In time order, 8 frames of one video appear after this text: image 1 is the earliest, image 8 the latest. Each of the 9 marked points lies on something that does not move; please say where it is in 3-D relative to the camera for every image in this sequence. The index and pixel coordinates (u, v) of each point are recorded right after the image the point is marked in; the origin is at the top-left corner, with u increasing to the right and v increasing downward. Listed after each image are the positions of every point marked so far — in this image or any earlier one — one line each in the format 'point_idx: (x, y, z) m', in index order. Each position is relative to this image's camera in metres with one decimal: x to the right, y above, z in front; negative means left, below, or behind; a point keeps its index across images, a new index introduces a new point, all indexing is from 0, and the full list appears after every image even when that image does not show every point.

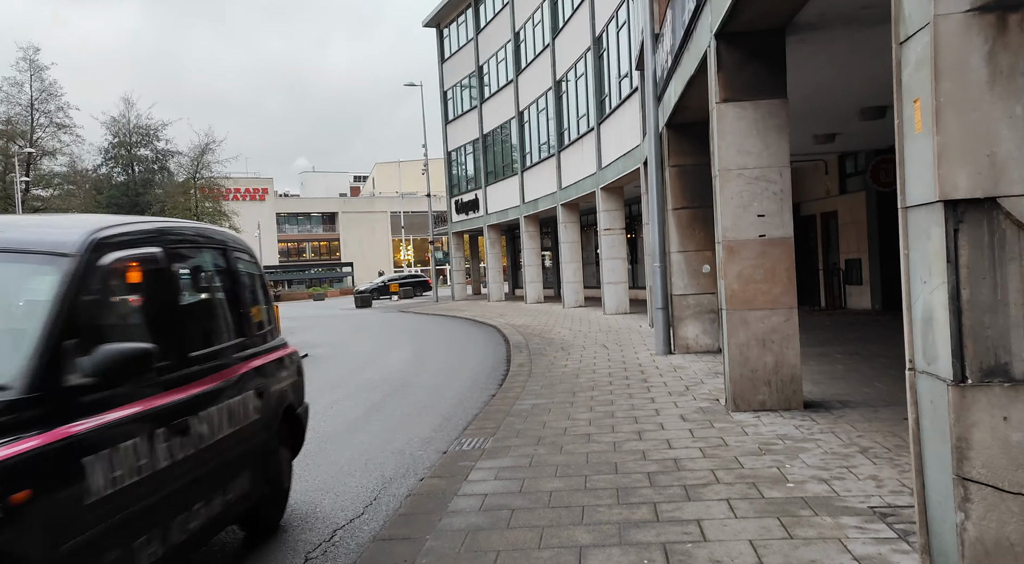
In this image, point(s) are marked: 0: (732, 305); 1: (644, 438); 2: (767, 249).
0: (+2.1, -0.2, +7.9) m
1: (+1.1, -1.3, +7.1) m
2: (+2.4, +0.3, +7.9) m
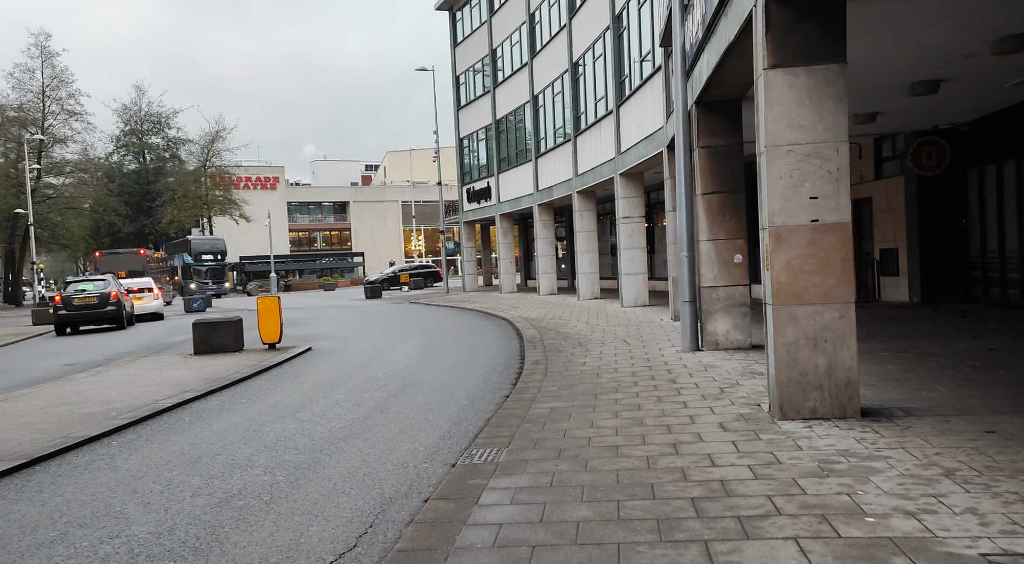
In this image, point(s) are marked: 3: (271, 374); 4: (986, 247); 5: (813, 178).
0: (+2.2, -0.2, +7.0) m
1: (+1.2, -1.2, +6.2) m
2: (+2.5, +0.4, +7.0) m
3: (-3.4, -1.3, +12.1) m
4: (+8.6, +0.6, +15.4) m
5: (+2.5, +0.8, +7.0) m
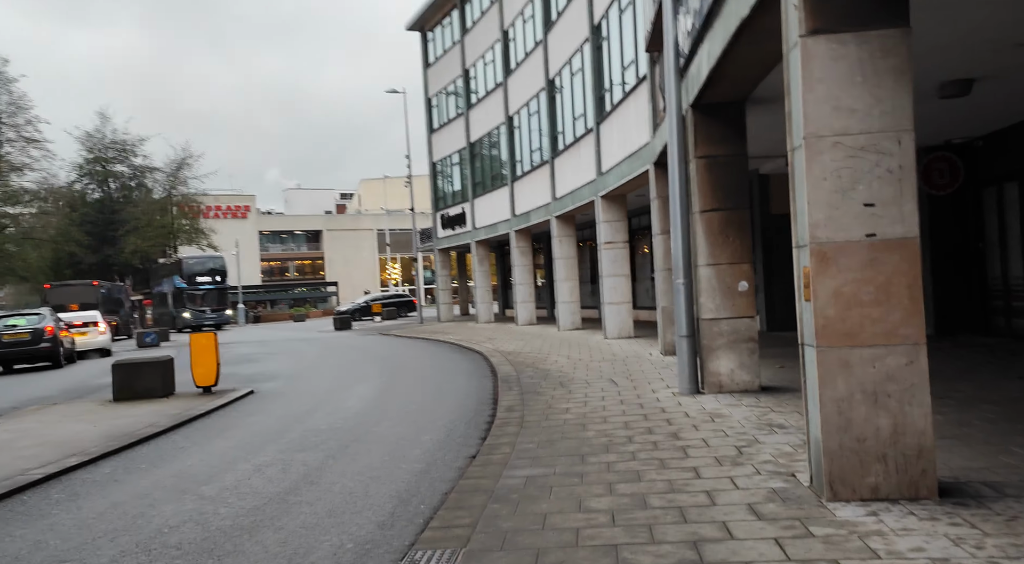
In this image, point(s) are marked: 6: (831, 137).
0: (+1.9, -0.4, +5.3) m
1: (+1.0, -1.4, +4.4) m
2: (+2.3, +0.2, +5.2) m
3: (-3.8, -1.7, +10.2) m
4: (+8.1, +0.2, +13.8) m
5: (+2.2, +0.6, +5.3) m
6: (+2.0, +0.9, +5.3) m
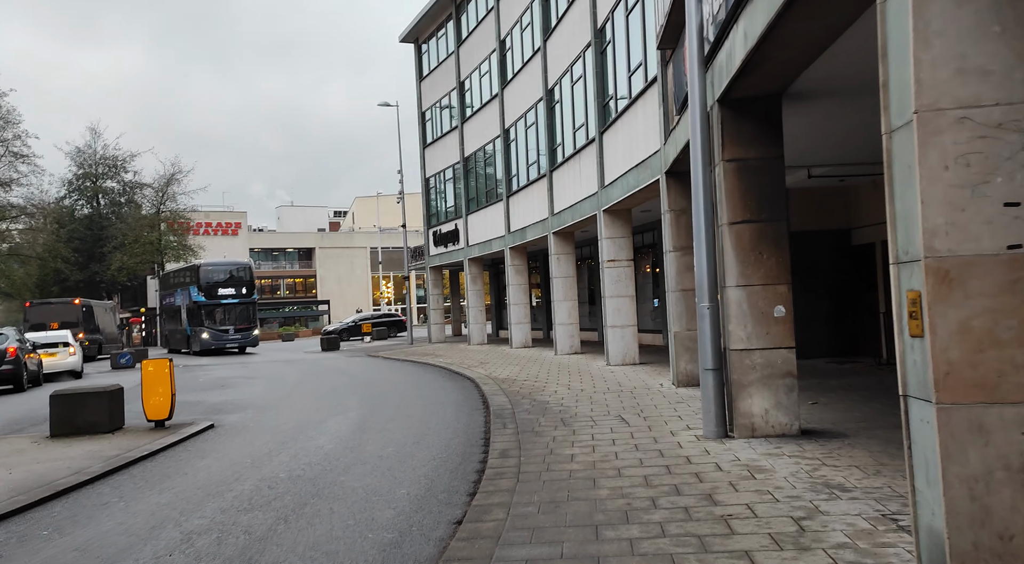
0: (+1.9, -0.5, +3.7) m
1: (+1.0, -1.5, +2.9) m
2: (+2.2, 0.0, +3.7) m
3: (-3.8, -1.9, +8.6) m
4: (+8.0, -0.2, +12.3) m
5: (+2.2, +0.5, +3.8) m
6: (+2.0, +0.8, +3.8) m
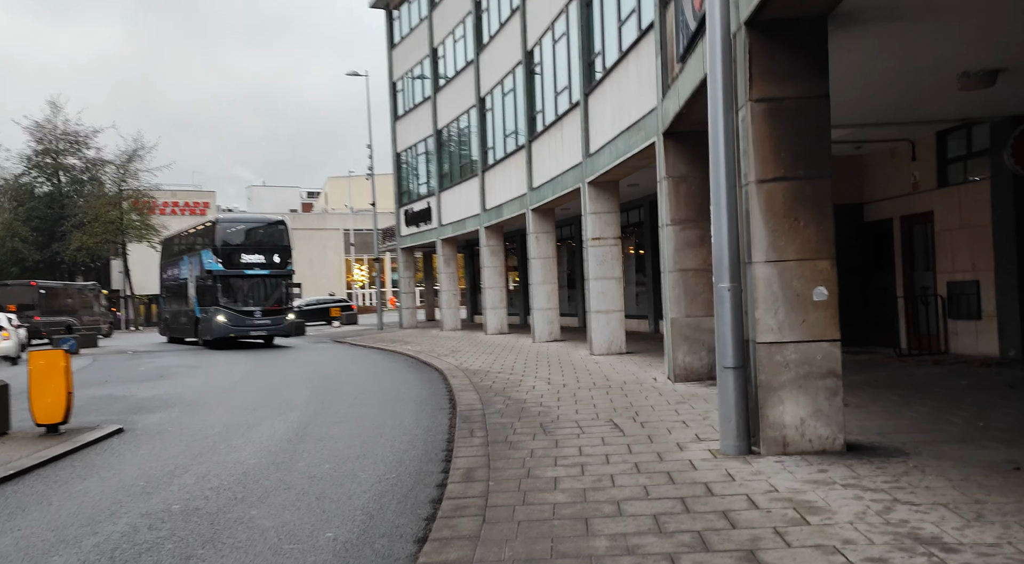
0: (+1.8, -0.4, +1.8) m
1: (+0.9, -1.4, +0.9) m
2: (+2.1, +0.1, +1.8) m
3: (-4.1, -1.7, +6.5) m
4: (+7.7, 0.0, +10.6) m
5: (+2.1, +0.6, +1.8) m
6: (+1.9, +0.9, +1.9) m
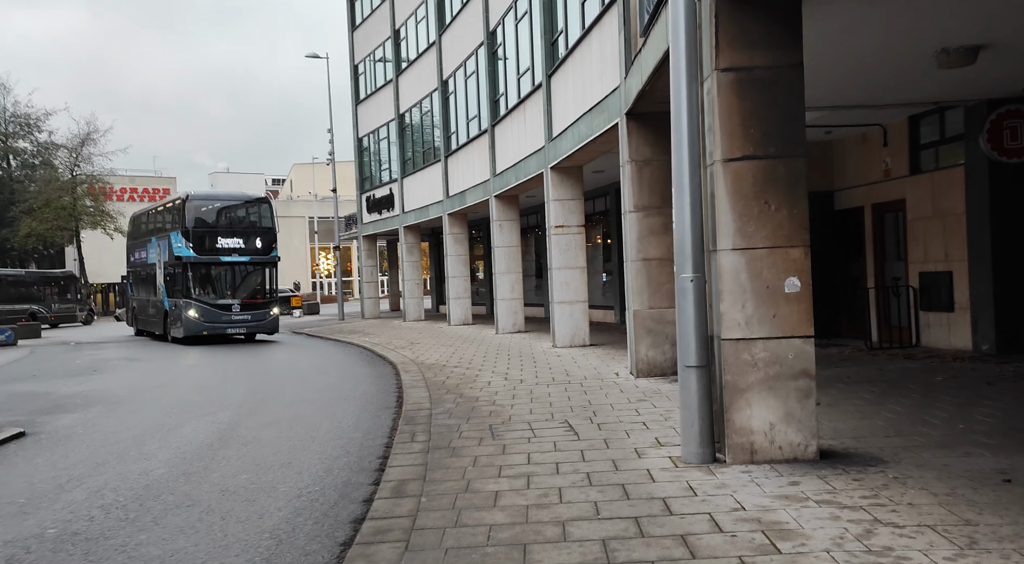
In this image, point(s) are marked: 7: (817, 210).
0: (+1.5, -0.4, +1.1) m
1: (+0.6, -1.4, +0.2) m
2: (+1.8, +0.2, +1.1) m
3: (-4.6, -1.6, +5.6) m
4: (+7.1, +0.1, +10.0) m
5: (+1.8, +0.6, +1.1) m
6: (+1.6, +0.9, +1.1) m
7: (+5.4, +1.3, +15.1) m
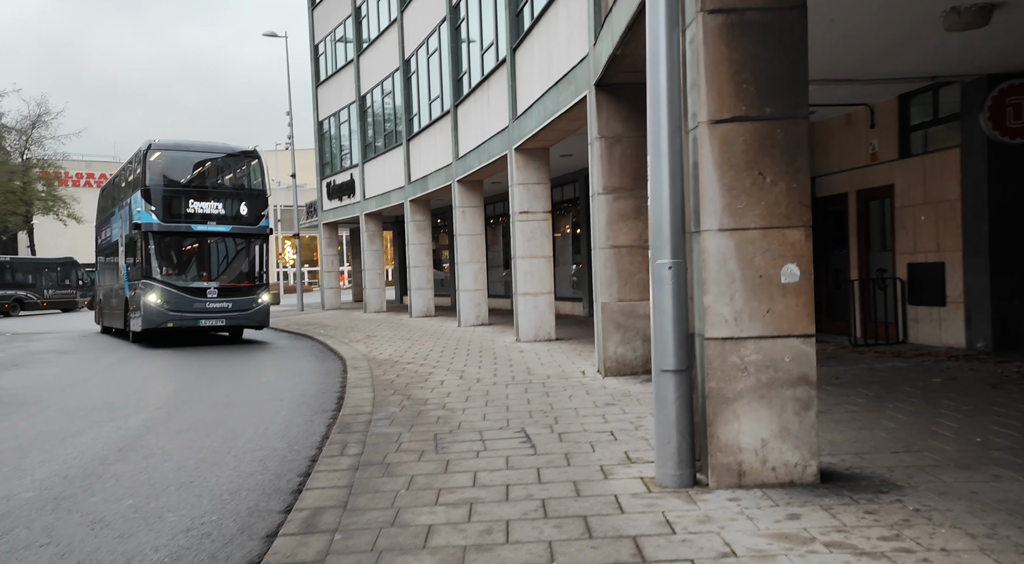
0: (+1.3, -0.3, 0.0) m
1: (+0.5, -1.4, -0.9) m
2: (+1.6, +0.2, 0.0) m
3: (-4.9, -1.5, +4.3) m
4: (+6.6, +0.2, +9.1) m
5: (+1.6, +0.7, 0.0) m
6: (+1.4, +0.9, 0.0) m
7: (+4.8, +1.4, +14.1) m
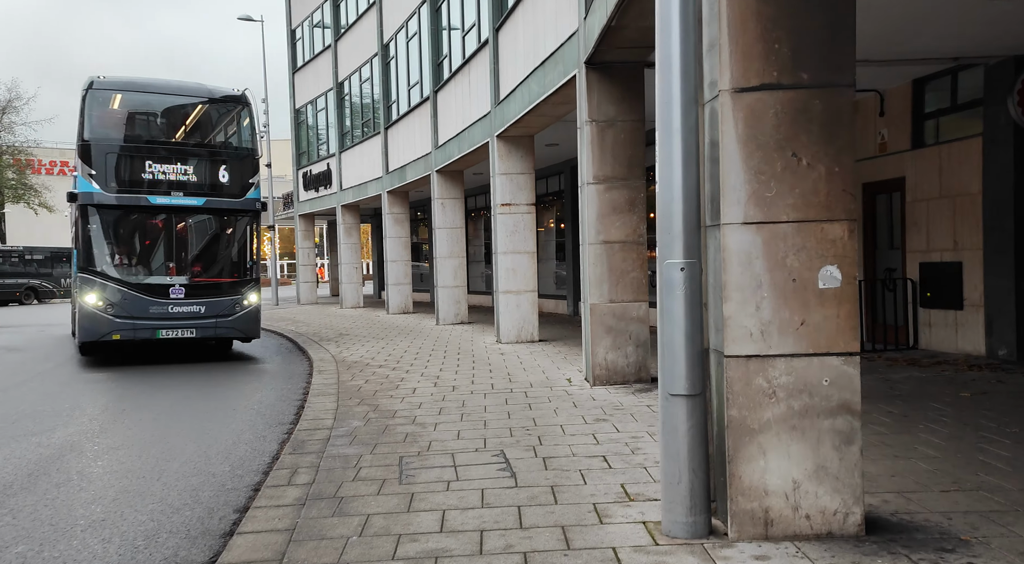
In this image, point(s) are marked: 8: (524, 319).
0: (+1.3, -0.4, -1.0) m
1: (+0.5, -1.5, -1.9) m
2: (+1.6, +0.1, -1.0) m
3: (-5.0, -1.5, +3.2) m
4: (+6.4, +0.2, +8.3) m
5: (+1.6, +0.6, -1.0) m
6: (+1.4, +0.9, -0.9) m
7: (+4.5, +1.4, +13.2) m
8: (+0.2, -0.7, +14.8) m
